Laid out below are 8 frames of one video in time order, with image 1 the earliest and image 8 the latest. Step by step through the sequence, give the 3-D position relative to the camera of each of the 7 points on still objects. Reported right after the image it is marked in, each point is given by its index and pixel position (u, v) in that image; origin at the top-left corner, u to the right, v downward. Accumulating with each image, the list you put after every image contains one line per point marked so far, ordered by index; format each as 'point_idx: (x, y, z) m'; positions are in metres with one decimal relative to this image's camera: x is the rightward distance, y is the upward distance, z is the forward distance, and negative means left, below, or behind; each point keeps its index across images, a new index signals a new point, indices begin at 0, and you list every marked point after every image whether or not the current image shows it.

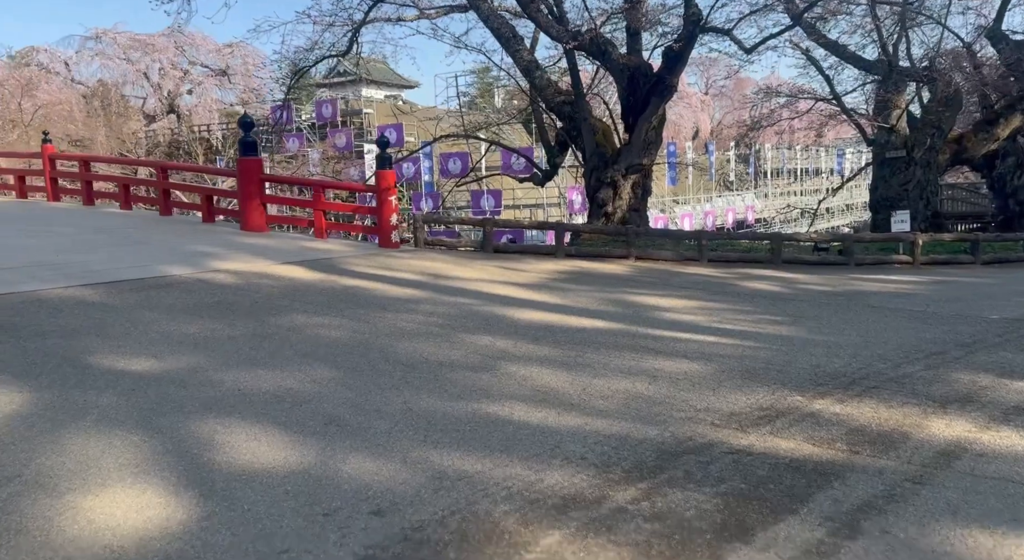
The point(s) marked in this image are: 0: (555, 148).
0: (+0.6, +1.8, +11.8) m
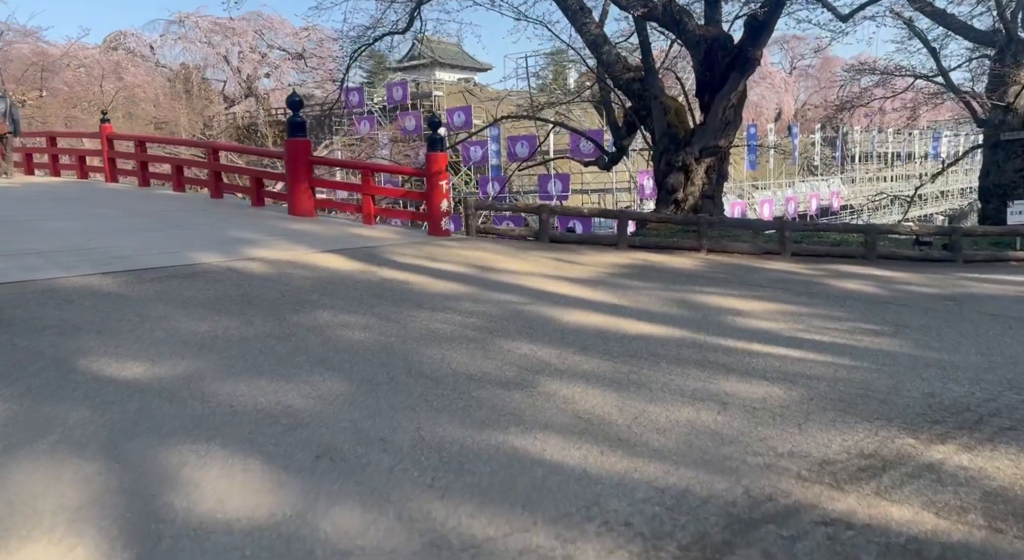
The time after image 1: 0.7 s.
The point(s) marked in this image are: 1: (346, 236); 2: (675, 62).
0: (+1.4, +1.9, +10.9) m
1: (-1.7, +0.4, +8.7) m
2: (+2.1, +2.8, +10.9) m
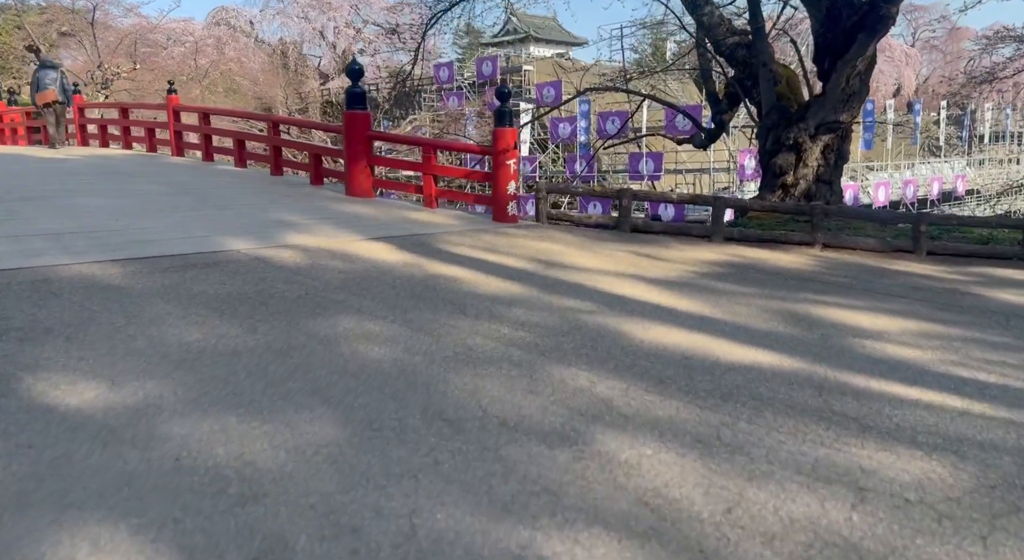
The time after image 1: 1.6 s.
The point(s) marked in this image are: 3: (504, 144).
0: (+2.4, +2.0, +9.6) m
1: (-1.0, +0.5, +7.8) m
2: (+3.1, +2.9, +9.5) m
3: (-0.1, +1.3, +8.1) m
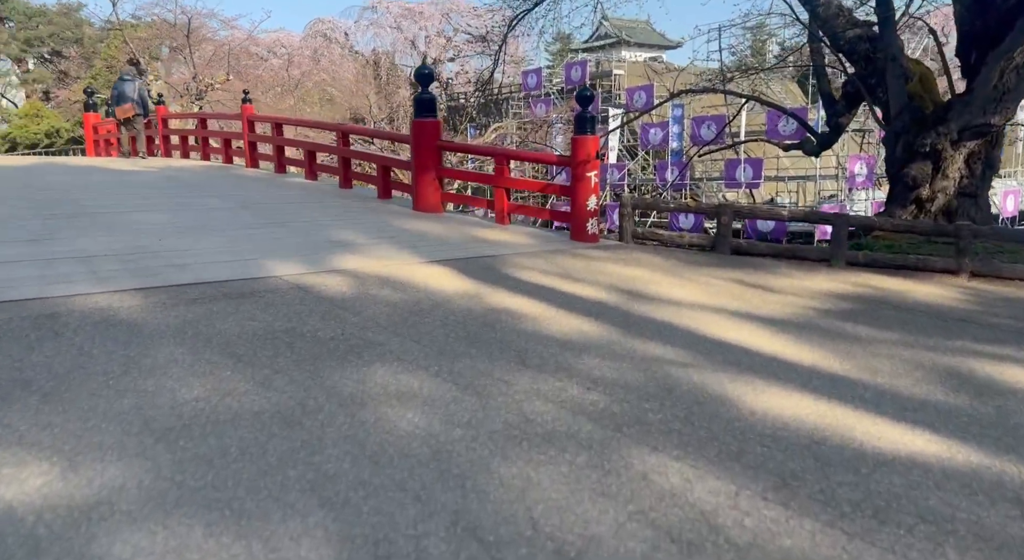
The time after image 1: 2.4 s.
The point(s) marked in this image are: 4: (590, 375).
0: (+3.2, +1.8, +8.4) m
1: (-0.4, +0.3, +6.9) m
2: (+3.9, +2.6, +8.3) m
3: (+0.6, +1.1, +7.2) m
4: (+0.3, -0.4, +3.7) m
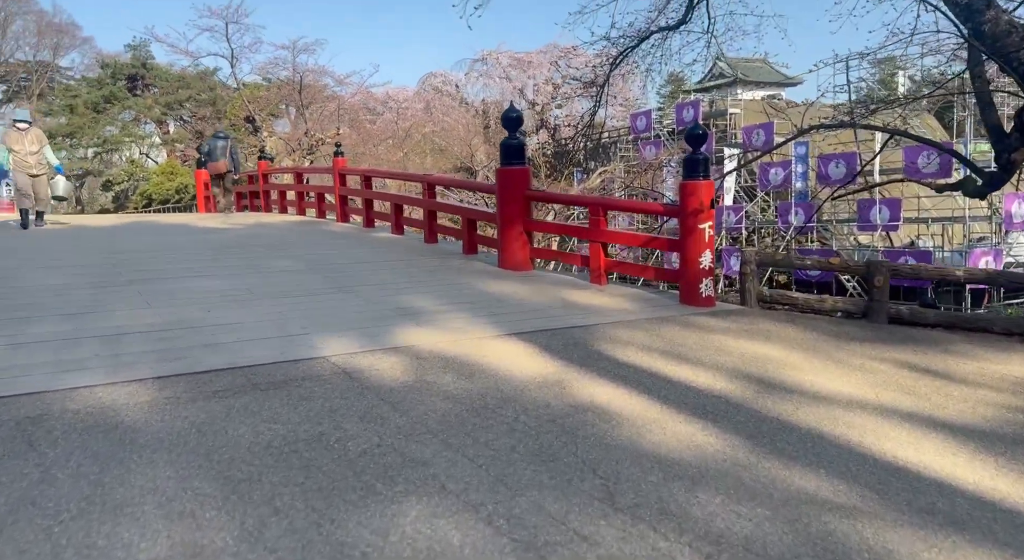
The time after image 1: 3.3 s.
0: (+4.1, +1.2, +7.0) m
1: (+0.3, -0.2, +5.9) m
2: (+4.7, +2.1, +6.8) m
3: (+1.3, +0.5, +6.0) m
4: (+0.6, -0.7, +2.5) m
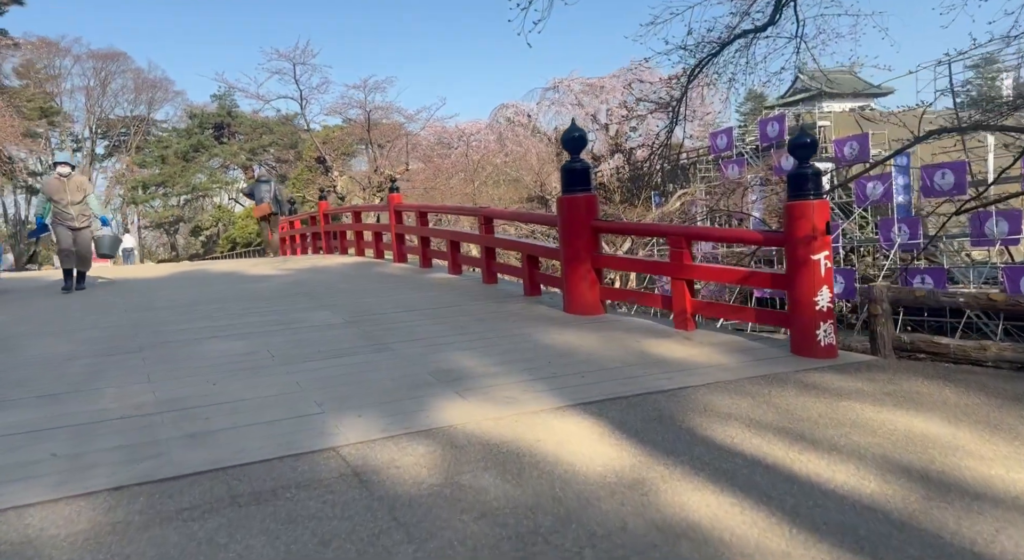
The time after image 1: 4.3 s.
0: (+4.5, +1.0, +5.5) m
1: (+0.7, -0.5, +4.7) m
2: (+5.1, +1.9, +5.3) m
3: (+1.7, +0.3, +4.8) m
4: (+0.7, -0.9, +1.3) m
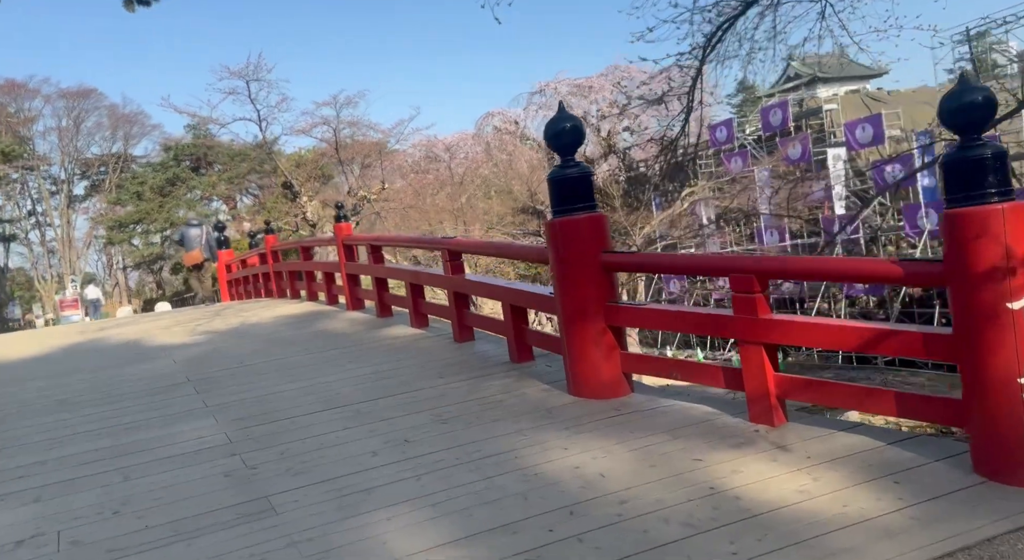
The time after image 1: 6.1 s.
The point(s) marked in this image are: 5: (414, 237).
0: (+4.3, +1.0, +3.3) m
1: (+0.6, -0.8, +2.5) m
2: (+4.8, +1.9, +3.0) m
3: (+1.5, +0.1, +2.6) m
4: (+0.6, -1.2, -0.9) m
5: (-0.8, +0.4, +6.9) m
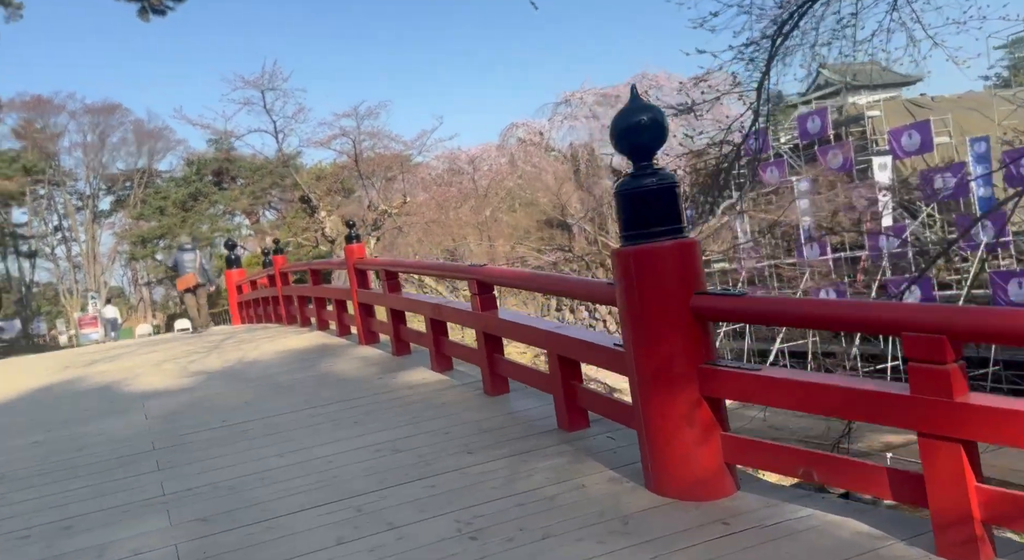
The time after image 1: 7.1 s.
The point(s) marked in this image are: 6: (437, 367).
0: (+4.4, +0.9, +2.0) m
1: (+0.8, -0.9, +1.3) m
2: (+5.0, +1.8, +1.8) m
3: (+1.7, -0.1, +1.4) m
4: (+0.7, -1.3, -2.1) m
5: (-0.5, +0.1, +5.7) m
6: (-0.5, -0.6, +5.6) m
